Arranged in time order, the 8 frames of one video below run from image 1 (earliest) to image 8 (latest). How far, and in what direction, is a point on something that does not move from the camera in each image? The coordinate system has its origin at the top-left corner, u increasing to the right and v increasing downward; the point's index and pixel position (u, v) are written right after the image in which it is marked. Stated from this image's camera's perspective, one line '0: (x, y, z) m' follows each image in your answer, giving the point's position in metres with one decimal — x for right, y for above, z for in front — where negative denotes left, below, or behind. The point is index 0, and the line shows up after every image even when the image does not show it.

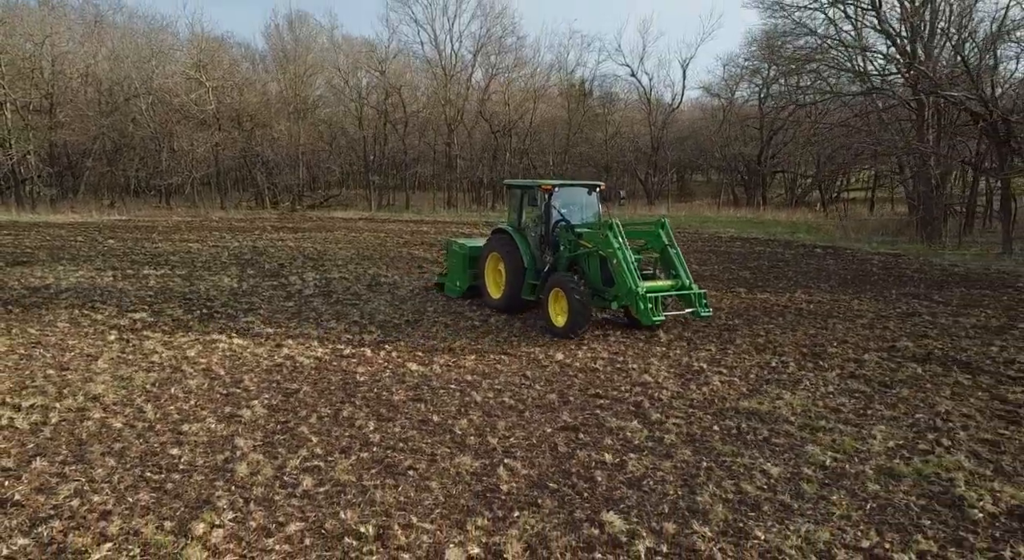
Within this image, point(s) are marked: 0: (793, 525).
0: (+1.5, -1.3, +3.5) m
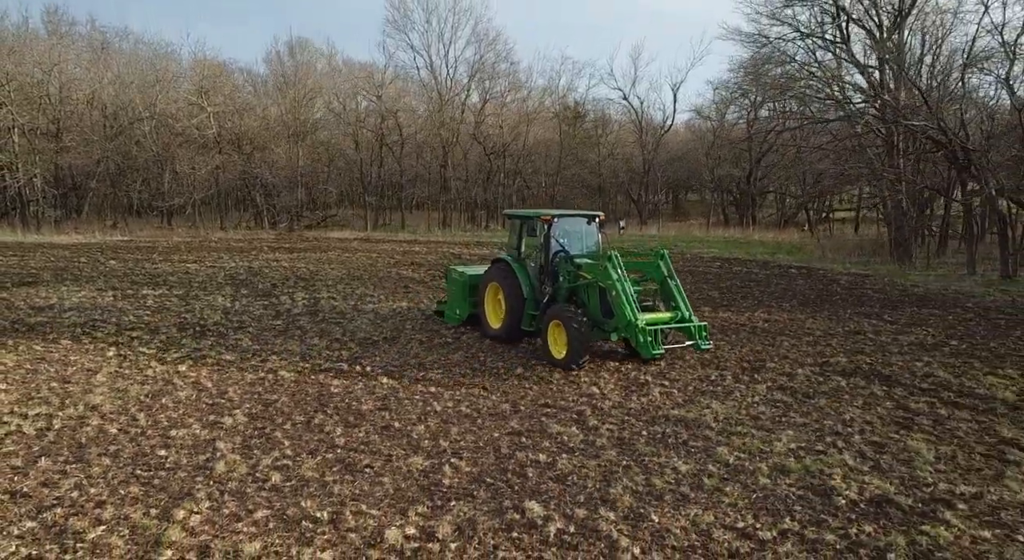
0: (+1.1, -1.4, +4.1) m
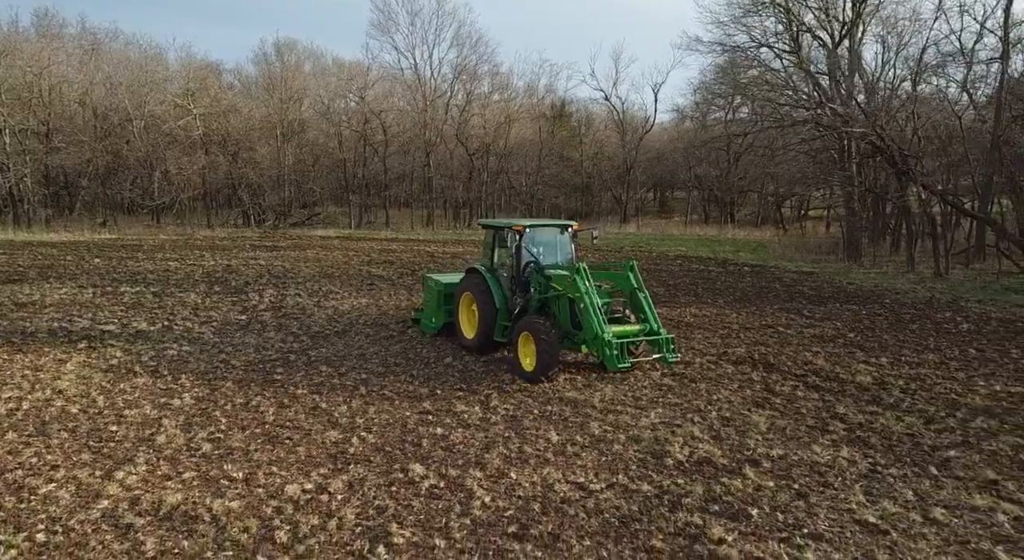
0: (+0.2, -1.4, +4.9) m
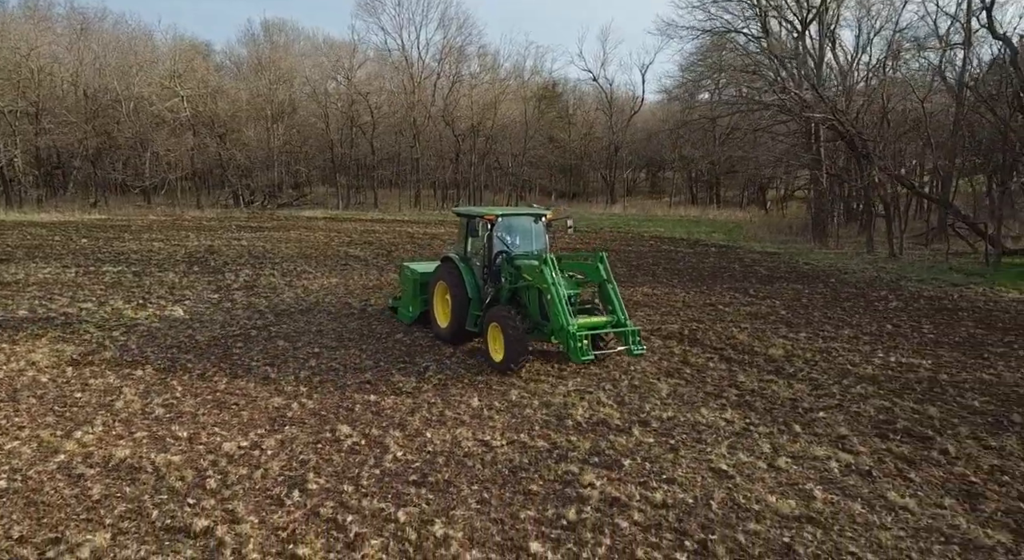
0: (-0.5, -1.3, +5.5) m
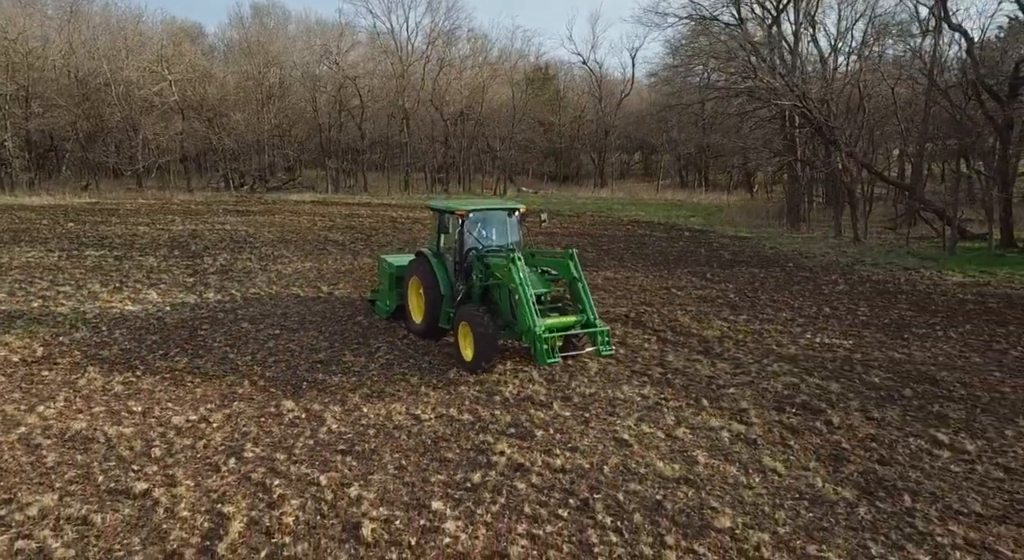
0: (-1.1, -1.1, +6.0) m
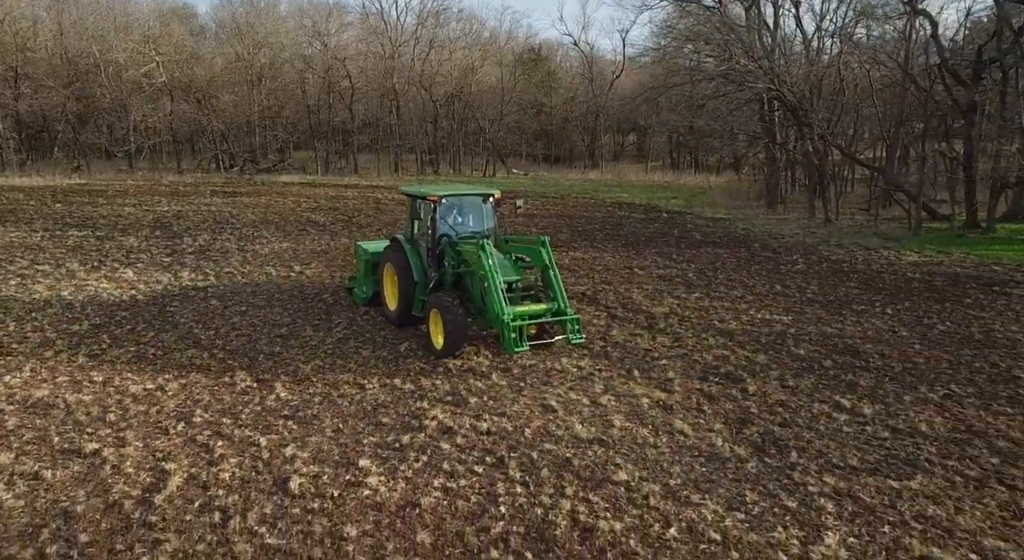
0: (-1.7, -0.9, +6.3) m
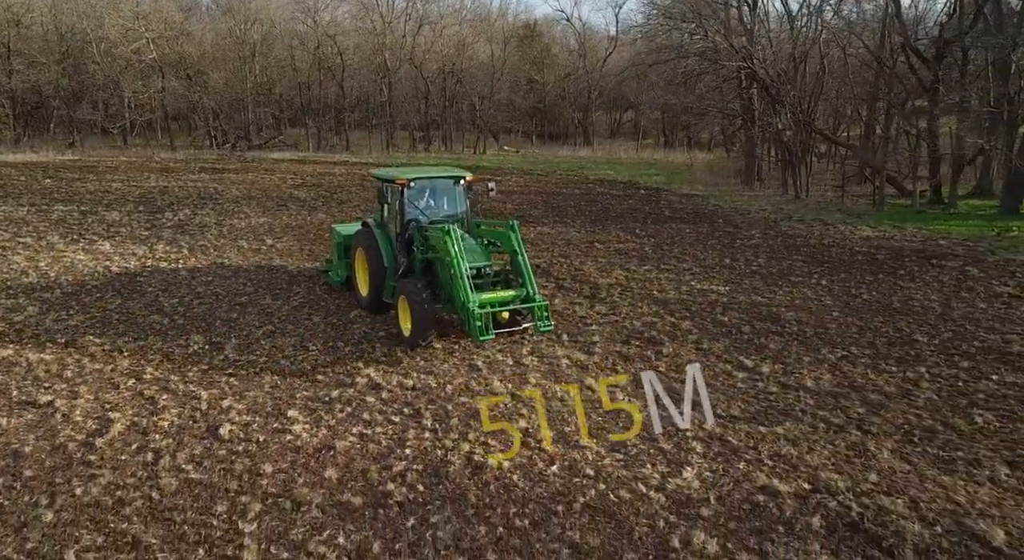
0: (-2.3, -0.6, +6.7) m
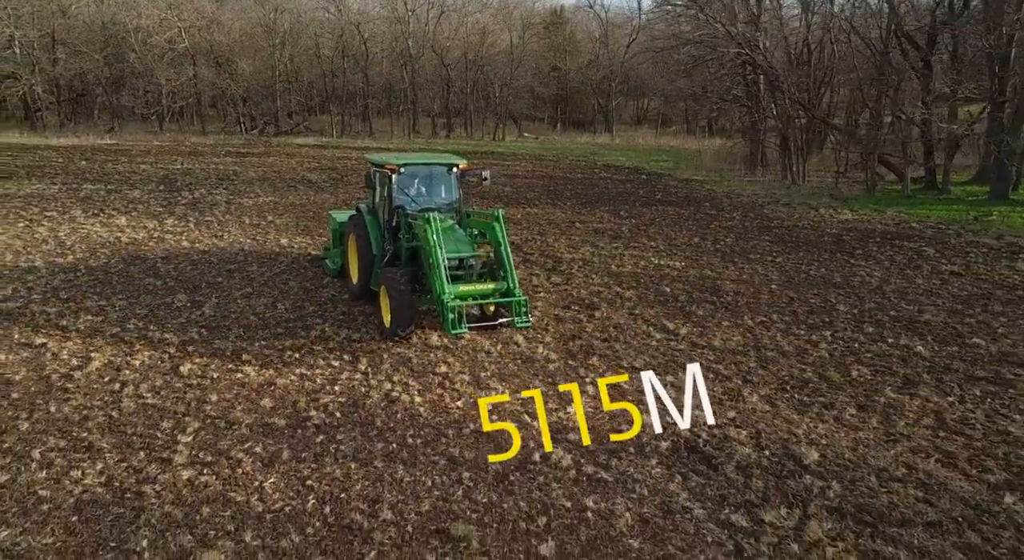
0: (-2.8, -0.2, +7.4) m
